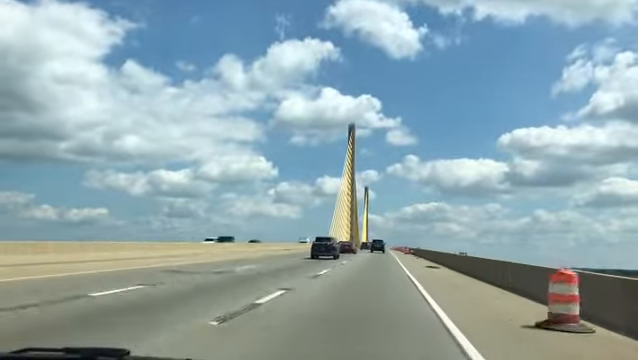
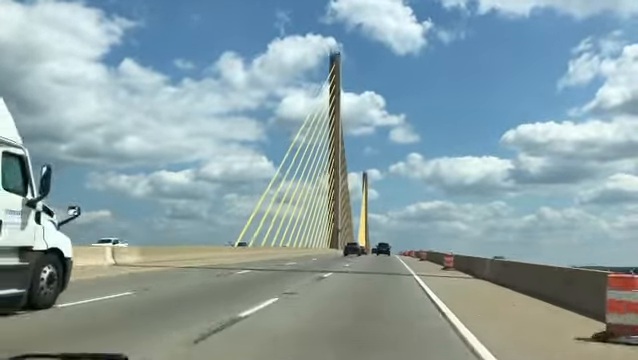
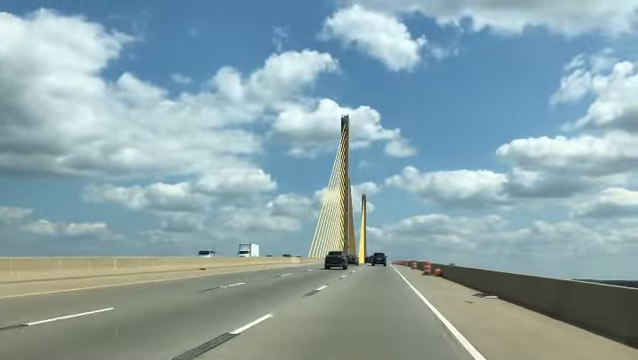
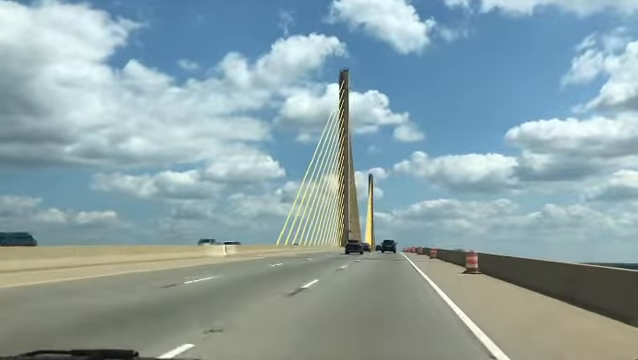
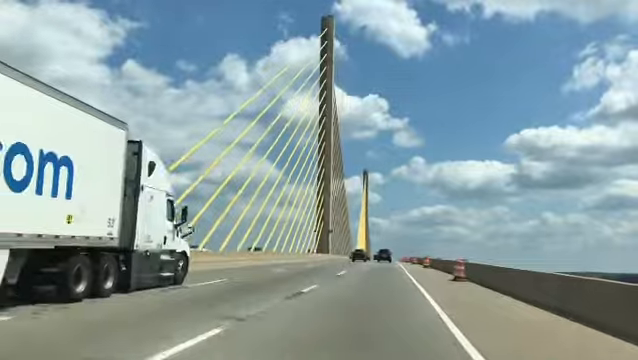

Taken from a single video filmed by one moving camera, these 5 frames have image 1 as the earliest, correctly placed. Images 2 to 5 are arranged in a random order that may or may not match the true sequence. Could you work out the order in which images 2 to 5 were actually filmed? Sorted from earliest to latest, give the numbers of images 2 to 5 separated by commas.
3, 4, 2, 5
